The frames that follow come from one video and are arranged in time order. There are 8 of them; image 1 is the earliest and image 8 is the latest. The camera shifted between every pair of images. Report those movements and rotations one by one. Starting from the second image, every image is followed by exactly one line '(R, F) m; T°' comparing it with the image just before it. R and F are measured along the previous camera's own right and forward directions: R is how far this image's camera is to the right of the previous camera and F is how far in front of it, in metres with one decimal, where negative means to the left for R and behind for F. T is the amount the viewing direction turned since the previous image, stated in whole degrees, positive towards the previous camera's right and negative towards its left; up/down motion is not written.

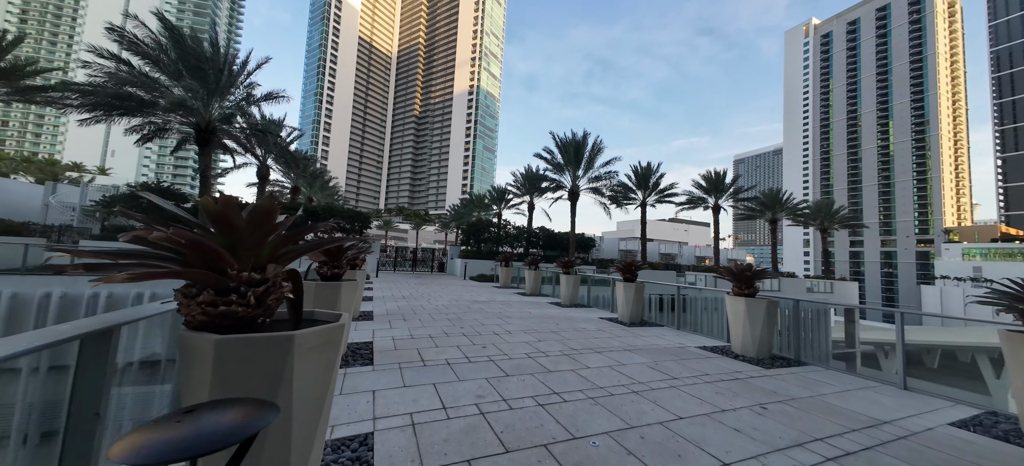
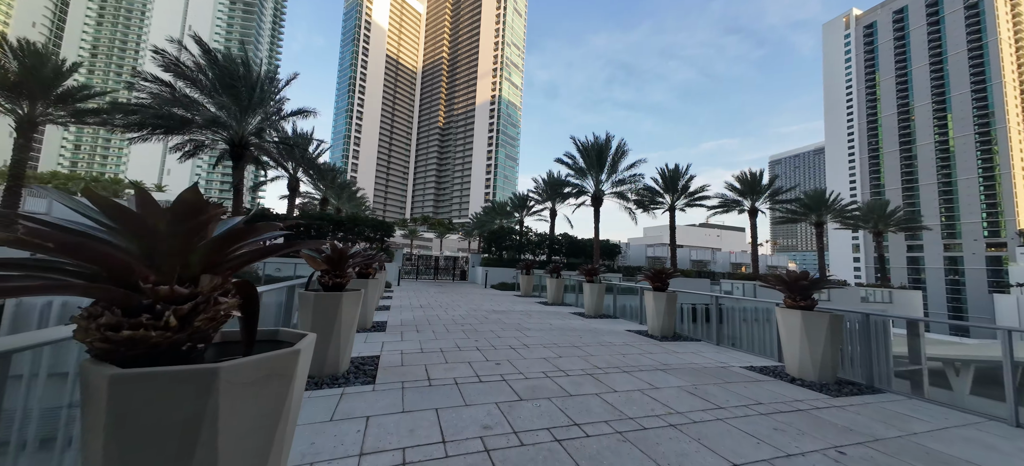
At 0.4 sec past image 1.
(+0.1, +0.4) m; -4°
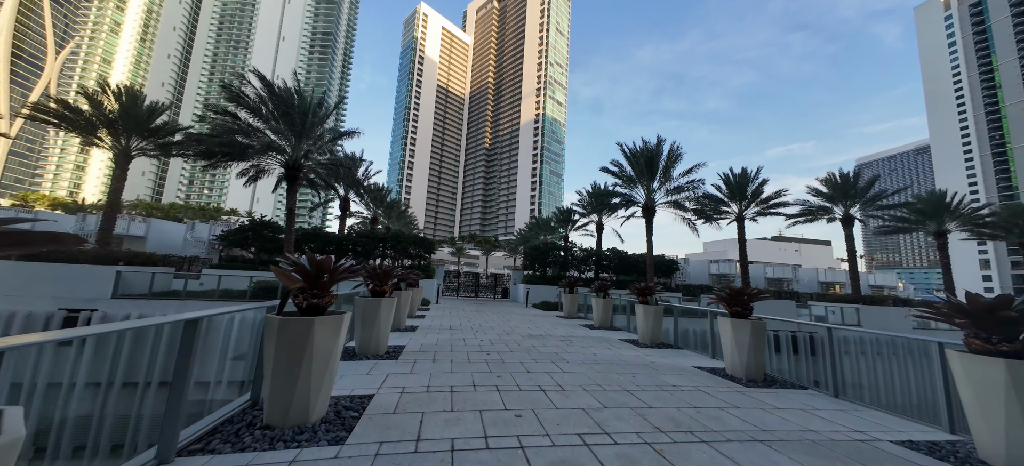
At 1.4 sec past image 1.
(+0.2, +1.1) m; -8°
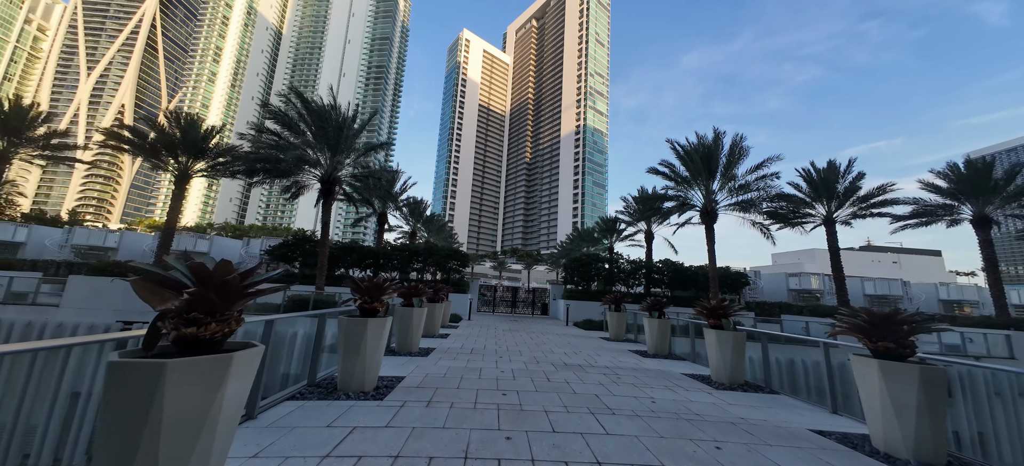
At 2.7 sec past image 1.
(+0.3, +1.4) m; -8°
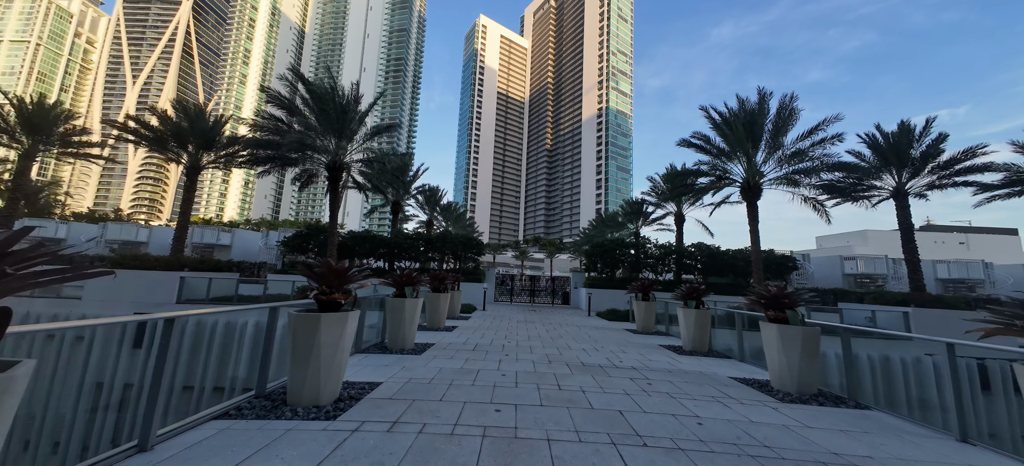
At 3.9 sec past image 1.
(+0.3, +1.1) m; -4°
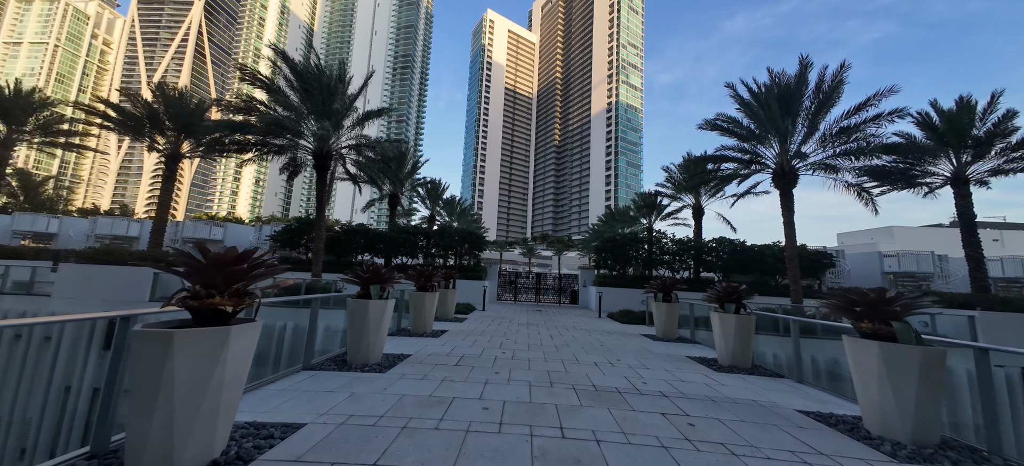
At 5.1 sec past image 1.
(+0.2, +1.3) m; -1°
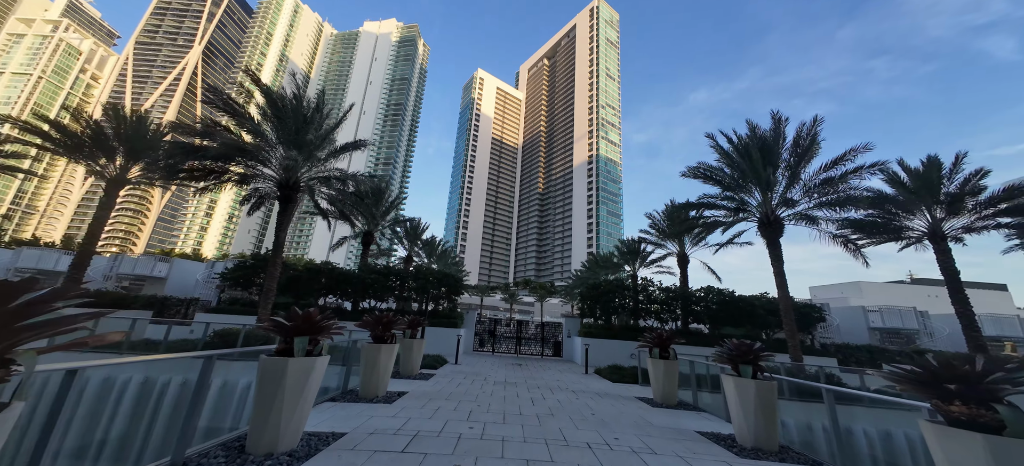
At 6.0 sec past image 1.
(+0.1, +0.9) m; +3°
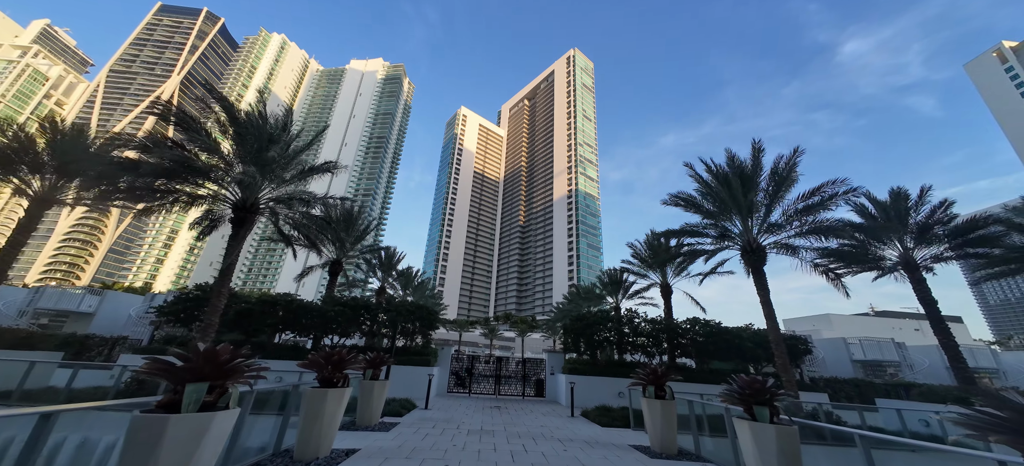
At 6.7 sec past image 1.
(+0.1, +0.7) m; +3°
